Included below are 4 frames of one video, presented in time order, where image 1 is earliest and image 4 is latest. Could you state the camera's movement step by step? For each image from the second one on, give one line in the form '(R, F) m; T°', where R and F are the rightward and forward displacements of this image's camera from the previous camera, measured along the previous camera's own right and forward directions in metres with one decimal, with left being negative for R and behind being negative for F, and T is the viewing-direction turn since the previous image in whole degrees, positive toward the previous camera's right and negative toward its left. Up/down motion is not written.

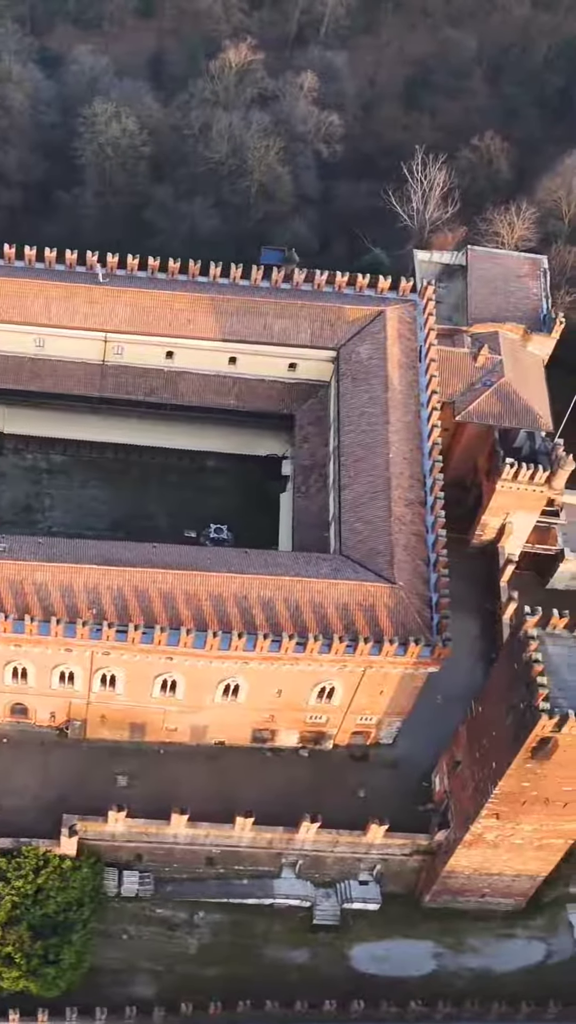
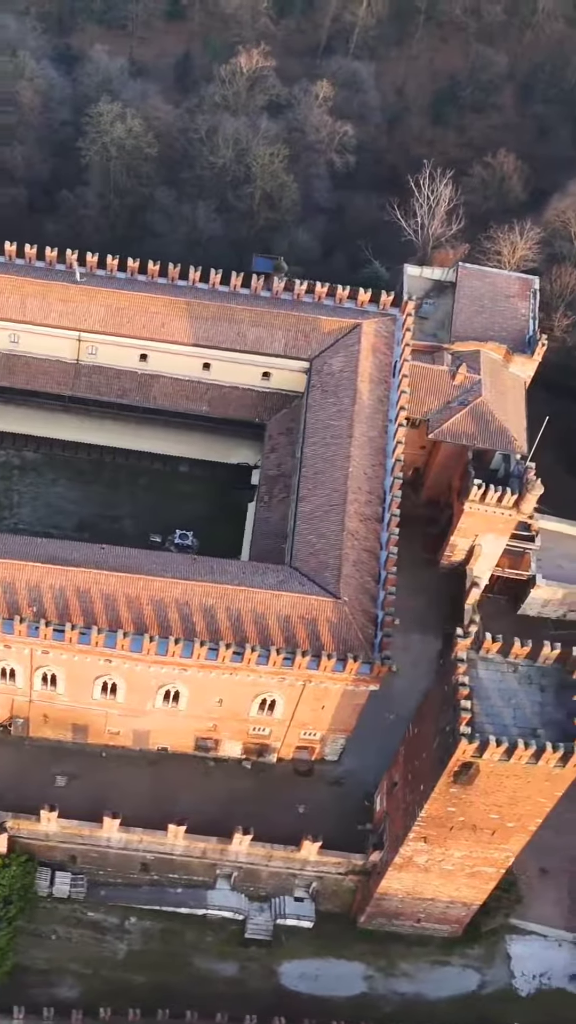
(+3.6, +0.5) m; -3°
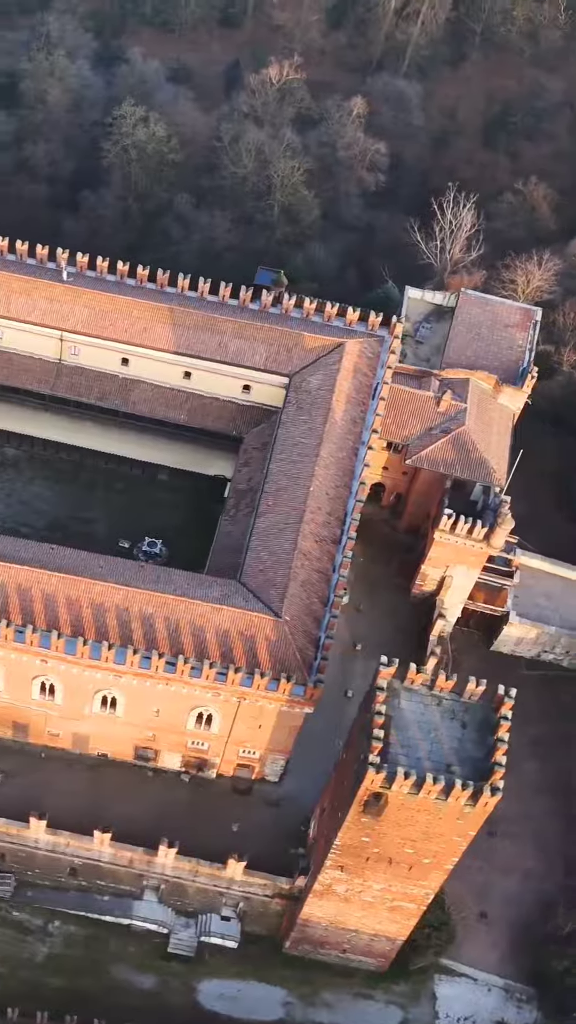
(+4.4, +0.7) m; -4°
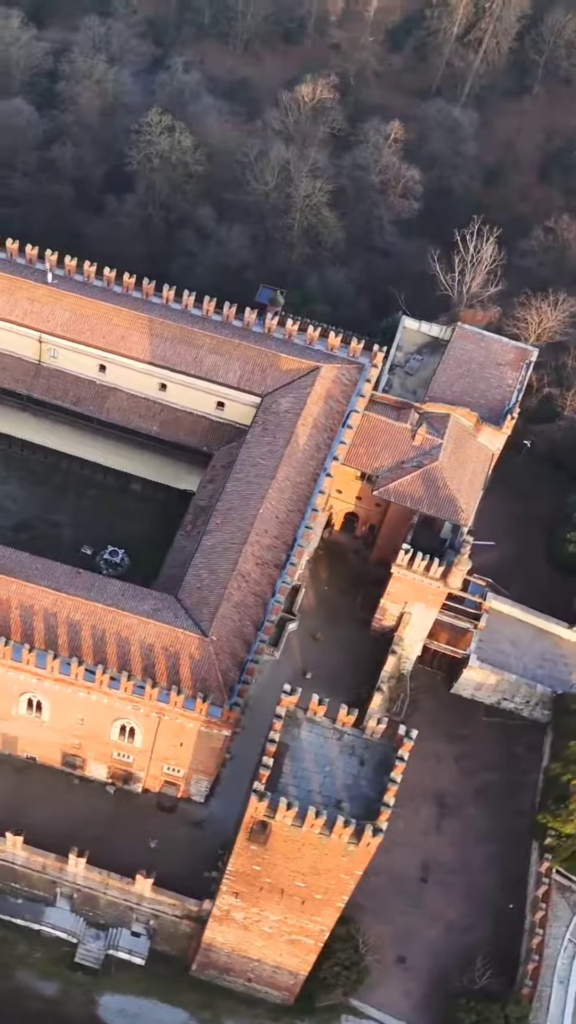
(+5.2, +0.7) m; -5°
